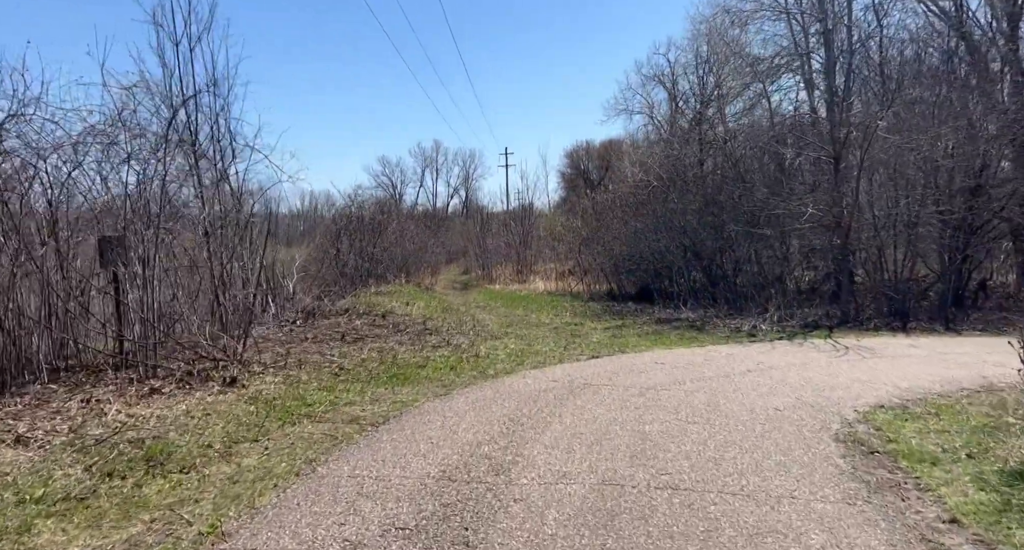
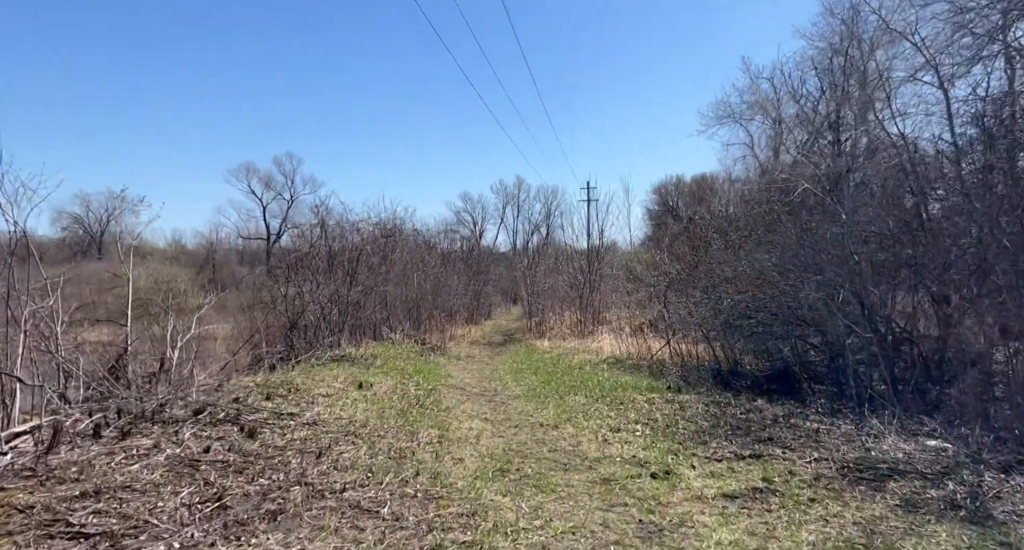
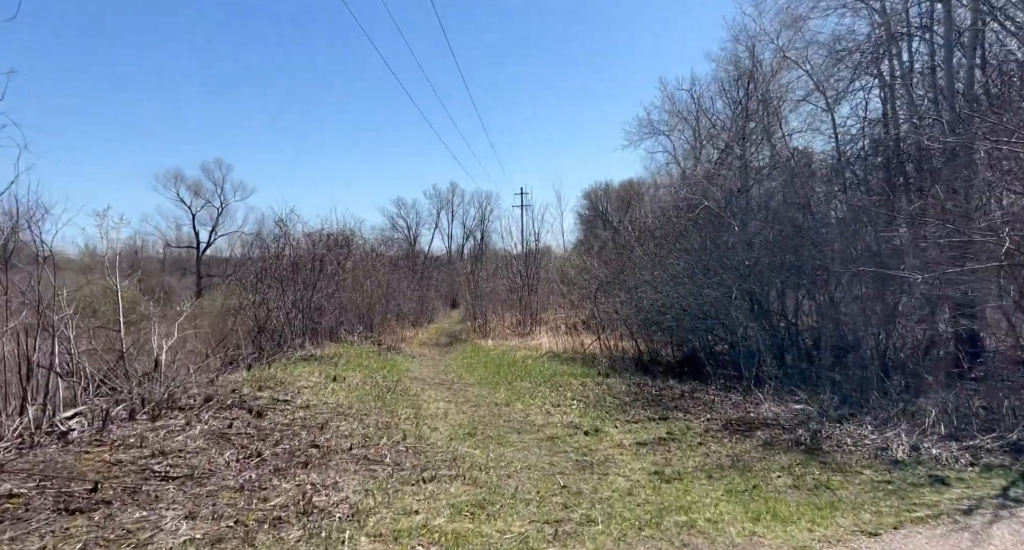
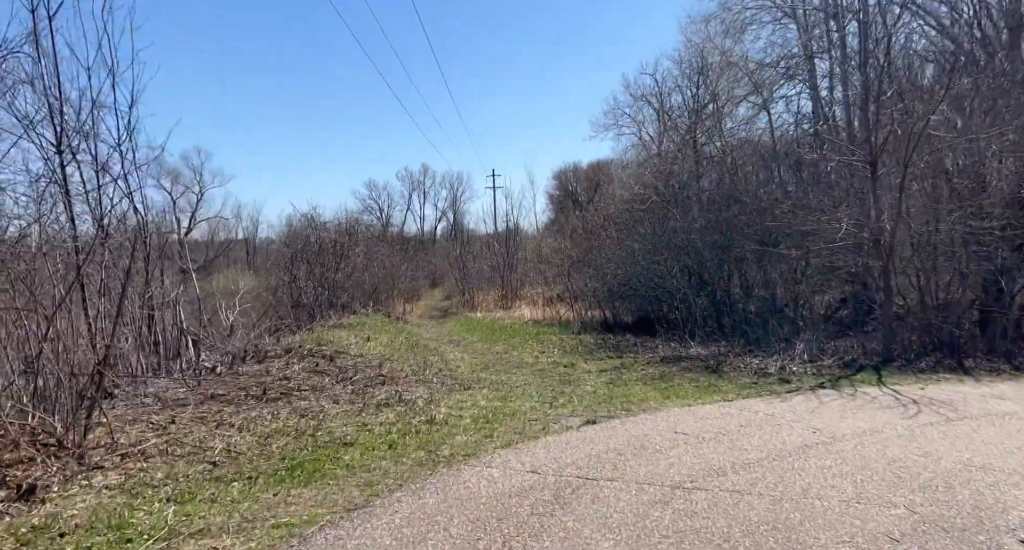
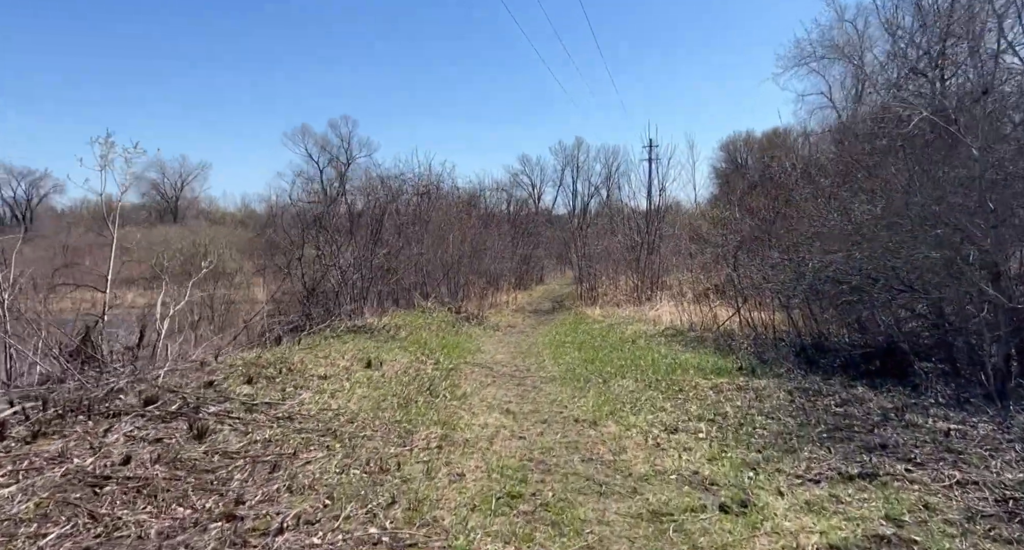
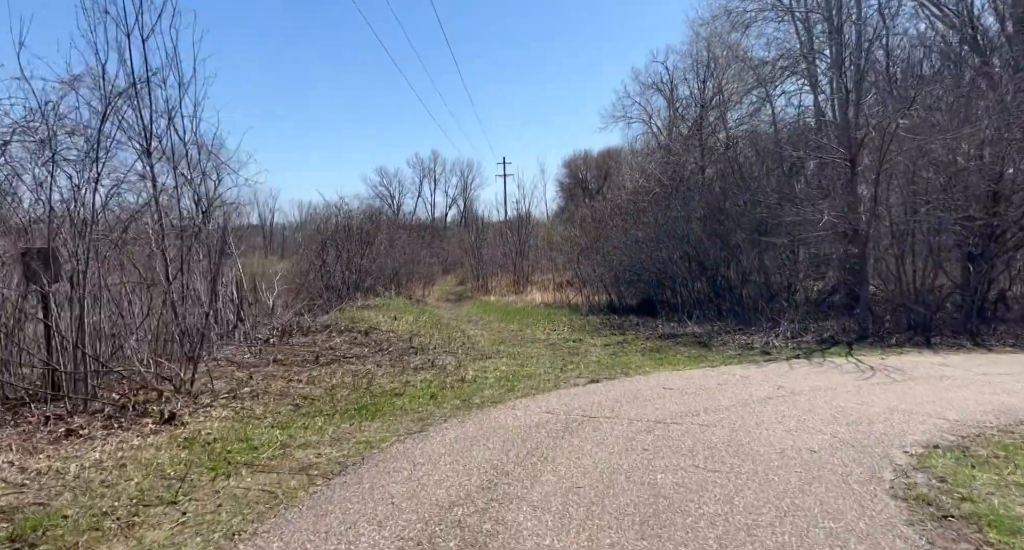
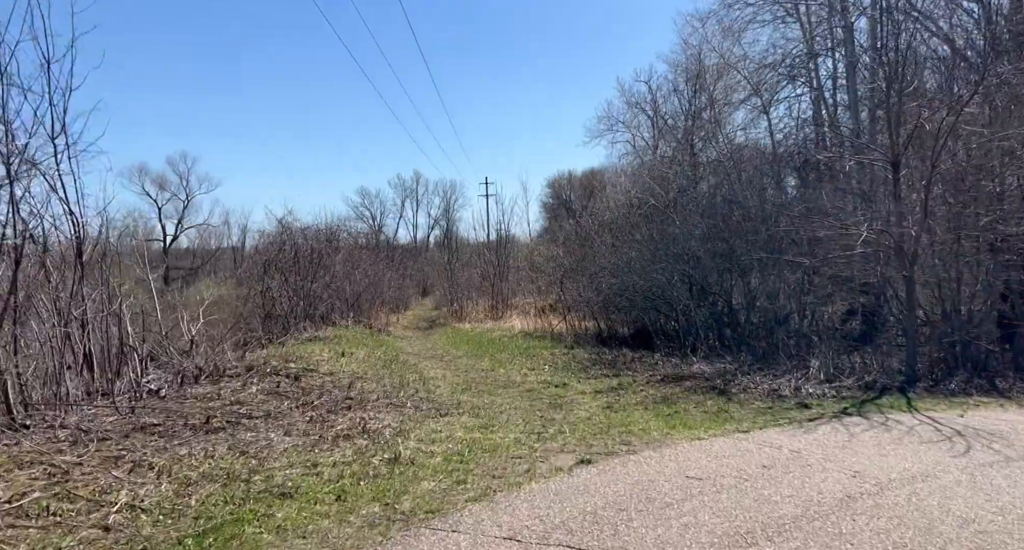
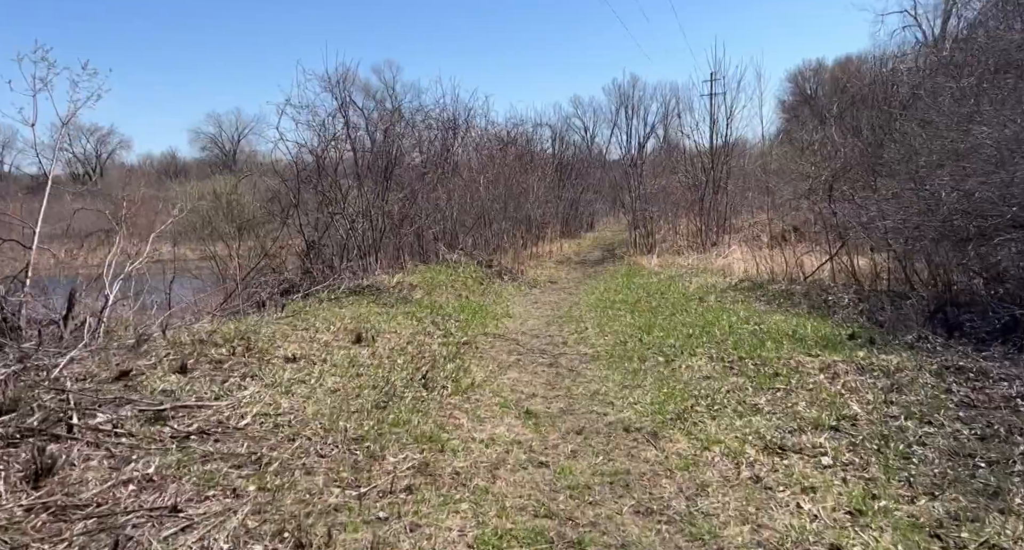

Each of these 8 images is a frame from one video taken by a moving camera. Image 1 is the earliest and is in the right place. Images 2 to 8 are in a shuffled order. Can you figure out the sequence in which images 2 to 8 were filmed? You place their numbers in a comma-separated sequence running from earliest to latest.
6, 4, 7, 3, 2, 5, 8
